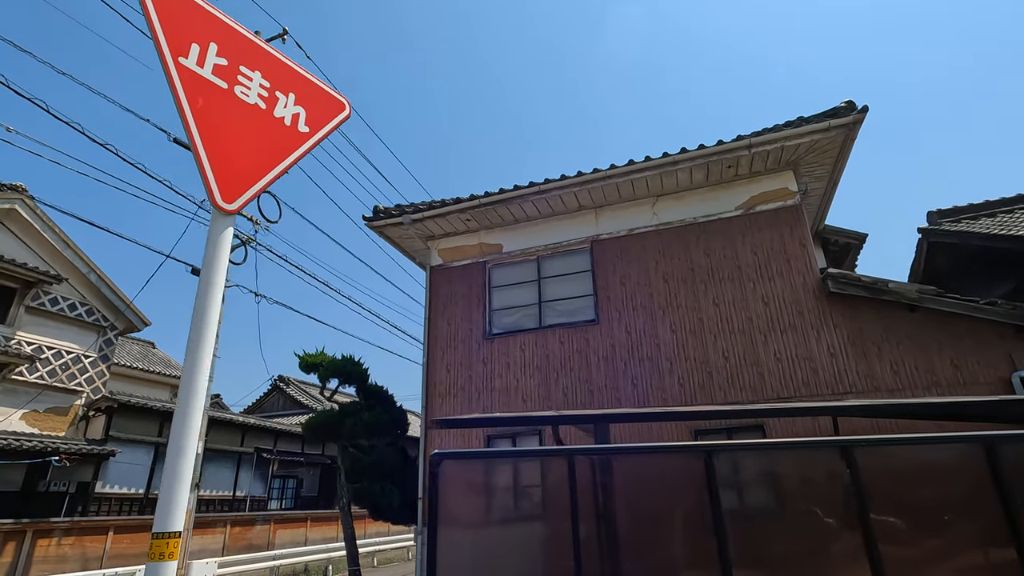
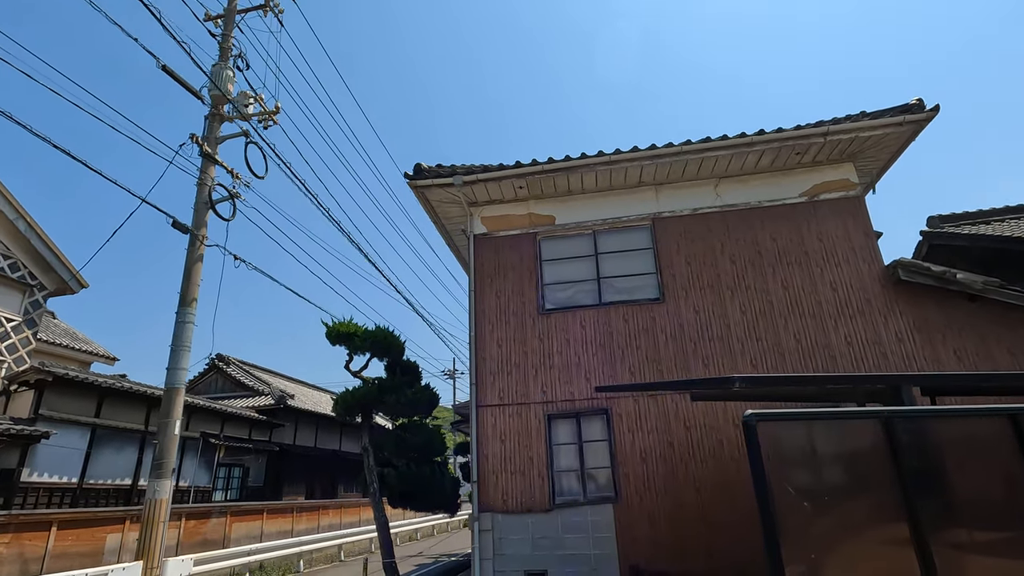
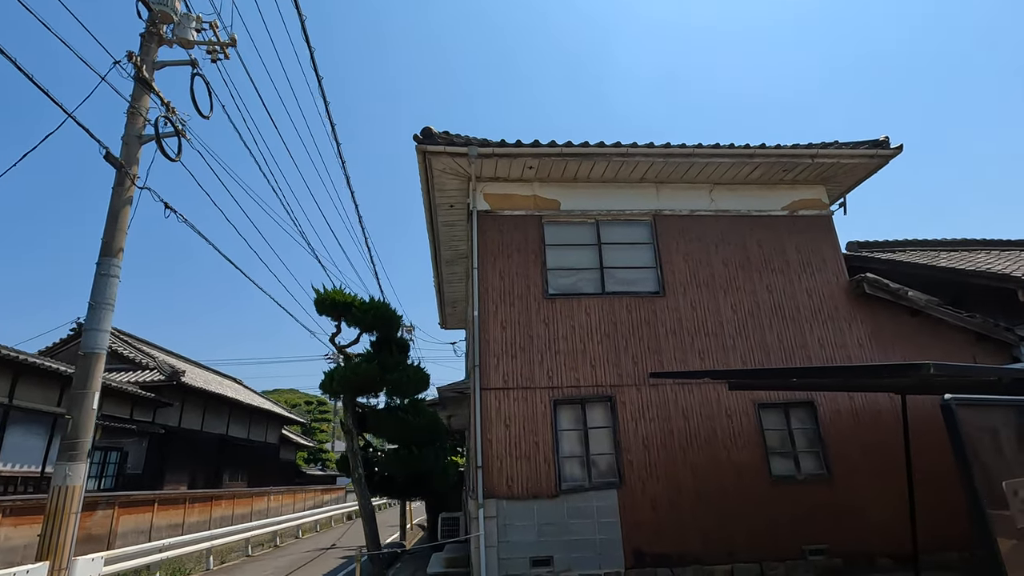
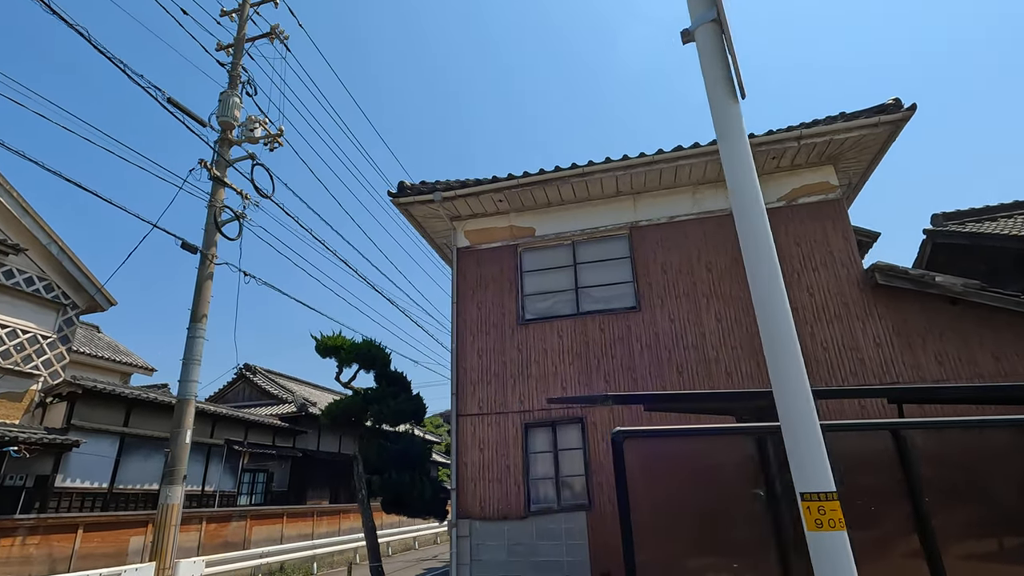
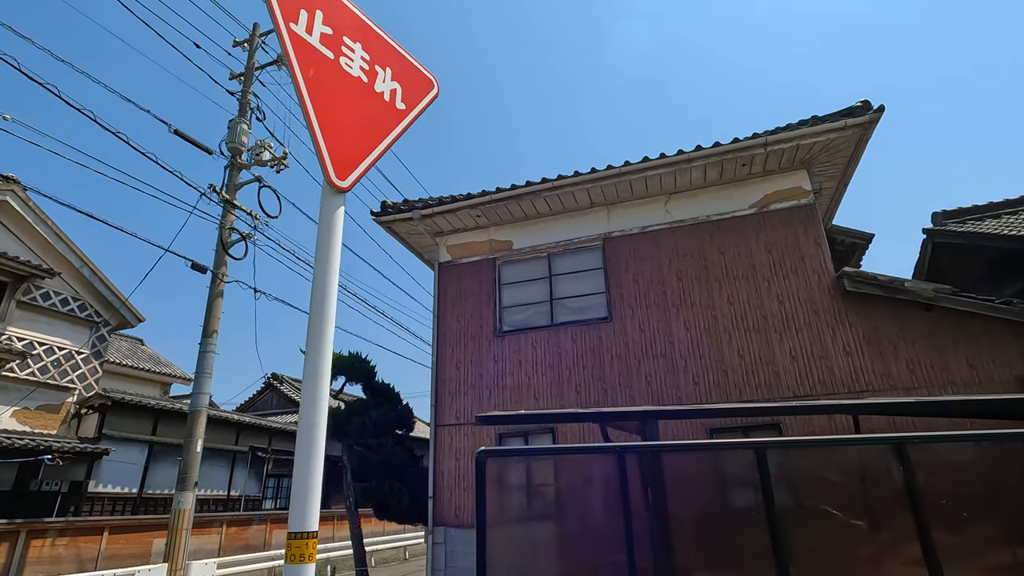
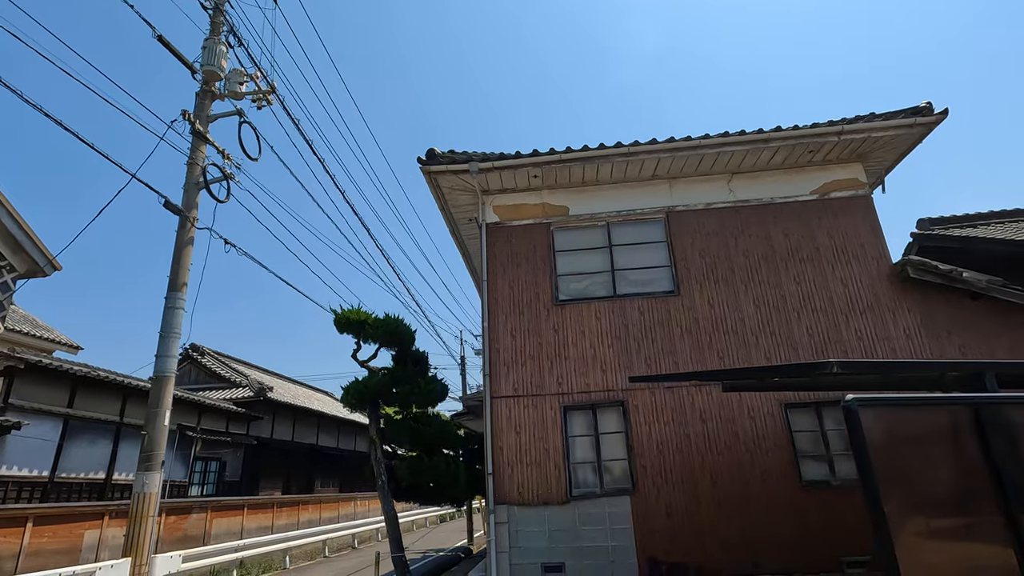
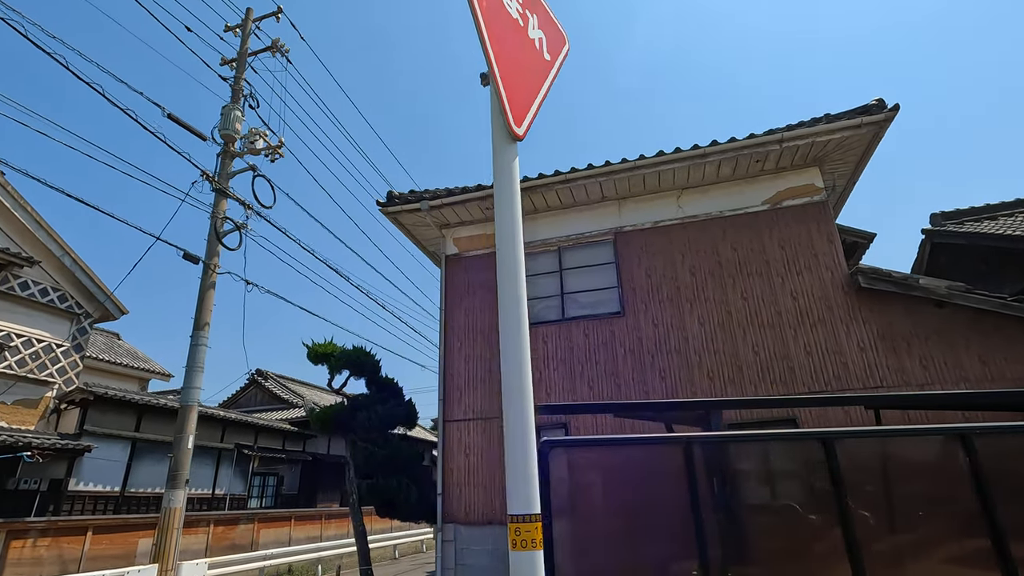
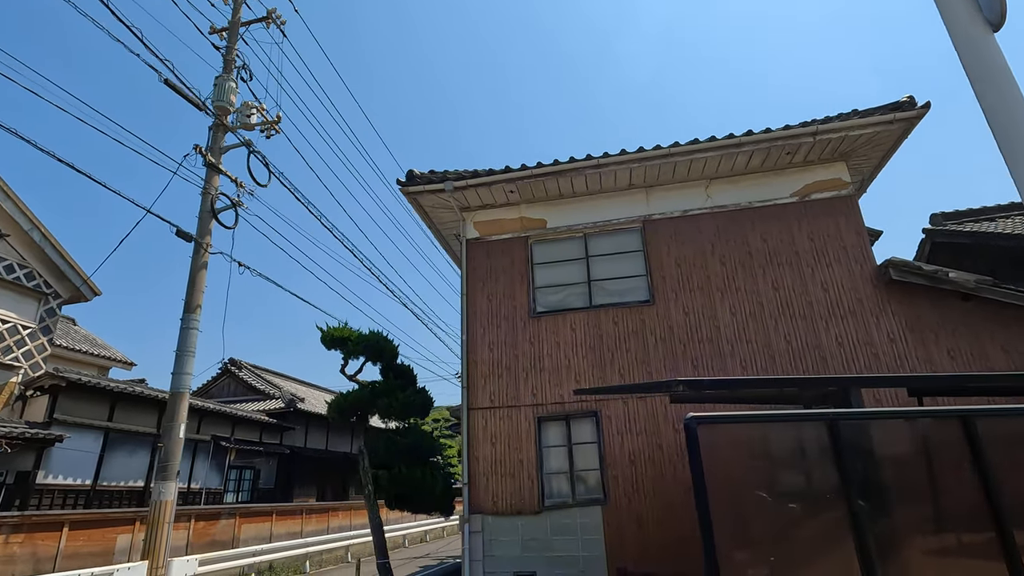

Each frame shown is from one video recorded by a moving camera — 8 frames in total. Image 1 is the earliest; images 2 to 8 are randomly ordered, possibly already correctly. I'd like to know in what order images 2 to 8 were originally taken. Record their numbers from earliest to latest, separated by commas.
5, 7, 4, 8, 2, 6, 3
